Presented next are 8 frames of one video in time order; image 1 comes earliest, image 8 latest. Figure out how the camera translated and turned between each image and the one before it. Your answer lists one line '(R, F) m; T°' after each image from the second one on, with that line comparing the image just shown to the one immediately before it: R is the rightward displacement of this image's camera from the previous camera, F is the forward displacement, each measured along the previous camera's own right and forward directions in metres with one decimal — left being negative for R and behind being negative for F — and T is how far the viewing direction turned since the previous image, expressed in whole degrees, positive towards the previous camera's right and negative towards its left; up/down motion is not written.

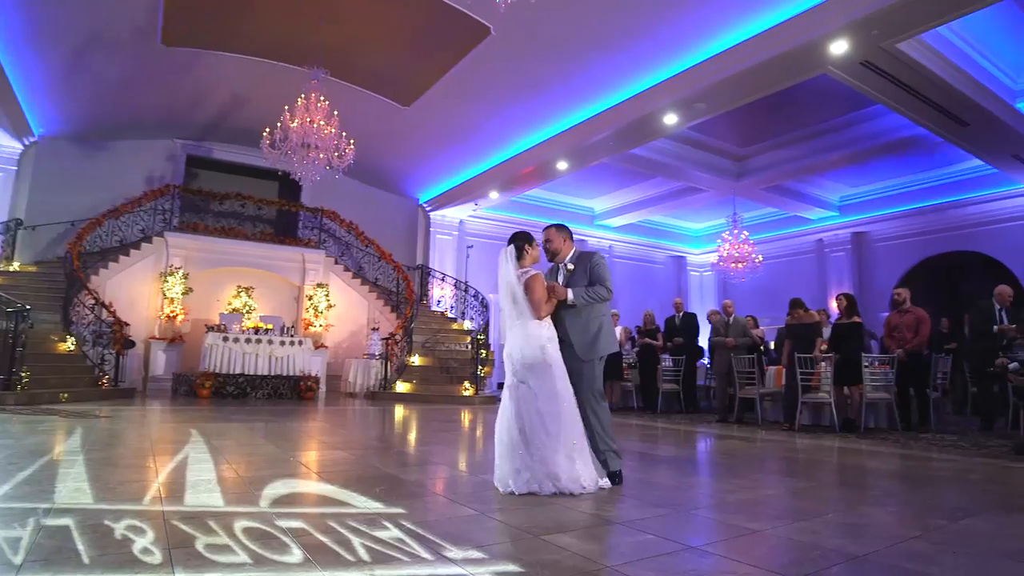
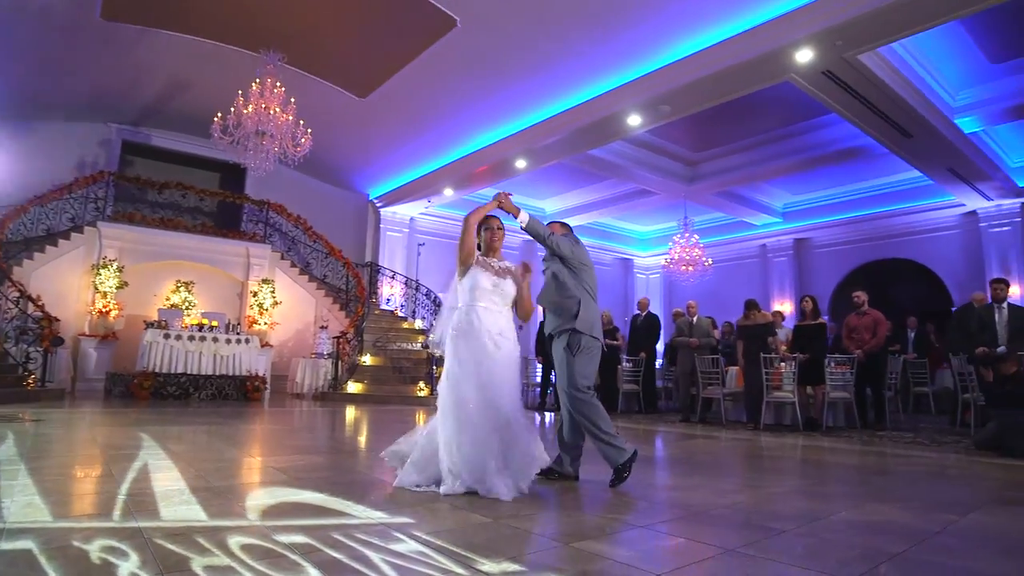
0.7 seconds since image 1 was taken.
(-0.3, +0.1) m; +6°
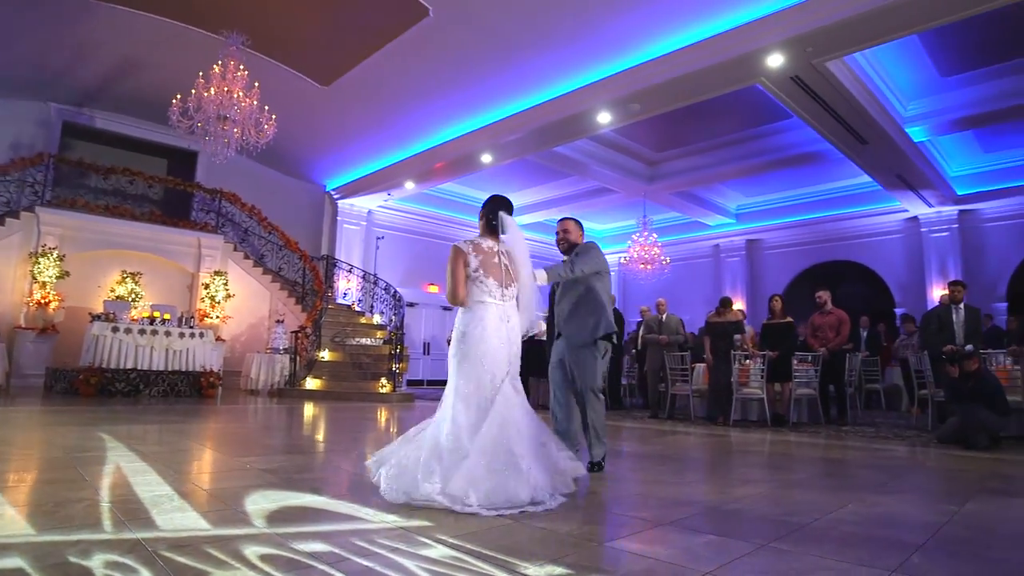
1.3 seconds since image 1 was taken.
(-0.3, +0.1) m; +5°
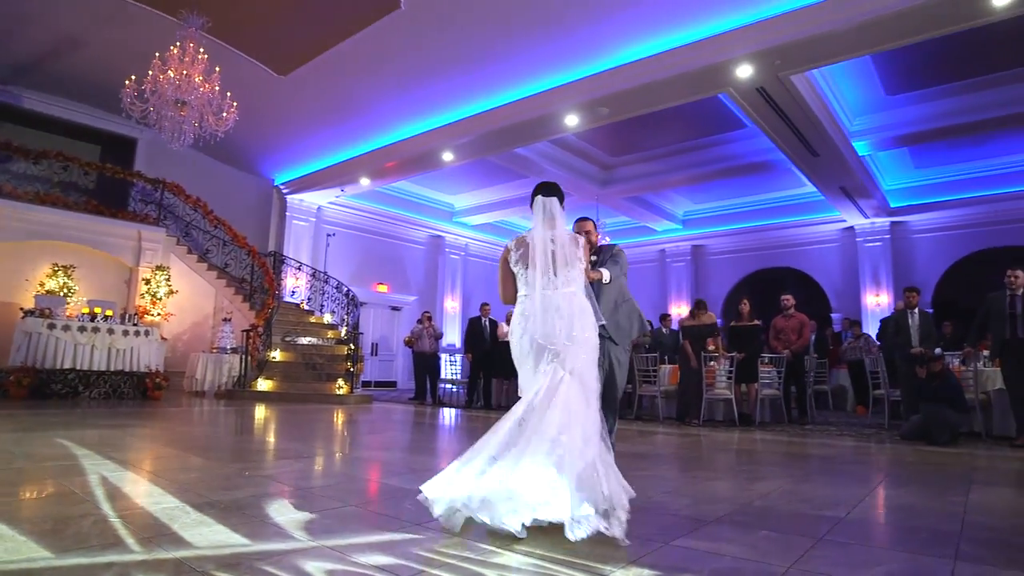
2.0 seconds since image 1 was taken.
(-0.5, +0.1) m; +6°
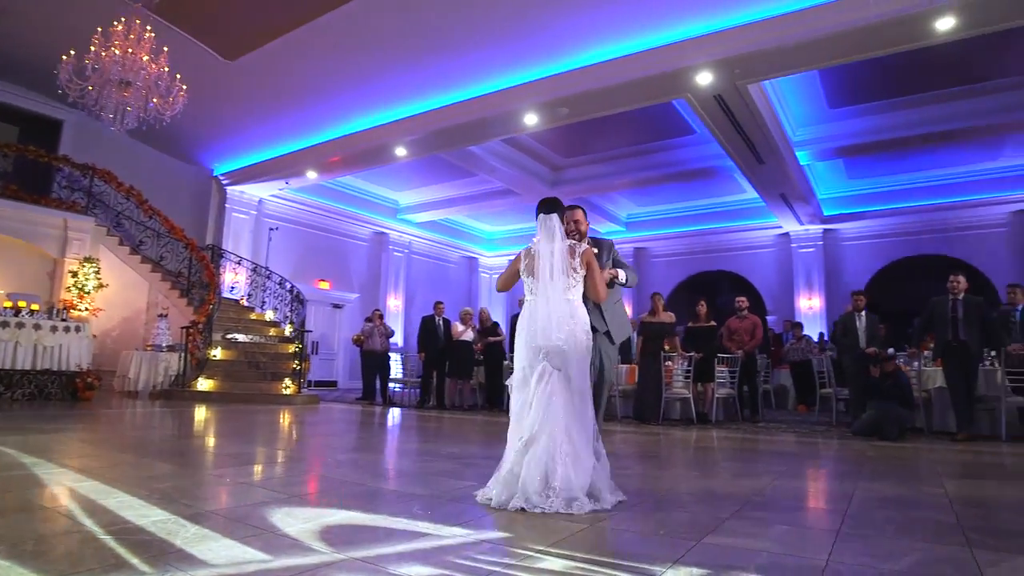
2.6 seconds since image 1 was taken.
(-0.4, +0.1) m; +6°
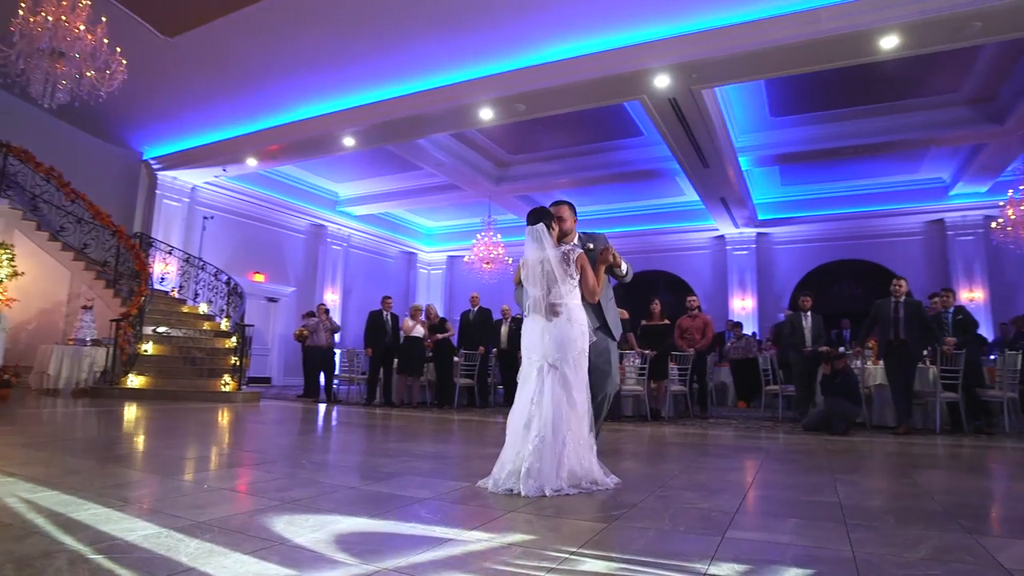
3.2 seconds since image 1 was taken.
(-0.4, +0.1) m; +7°
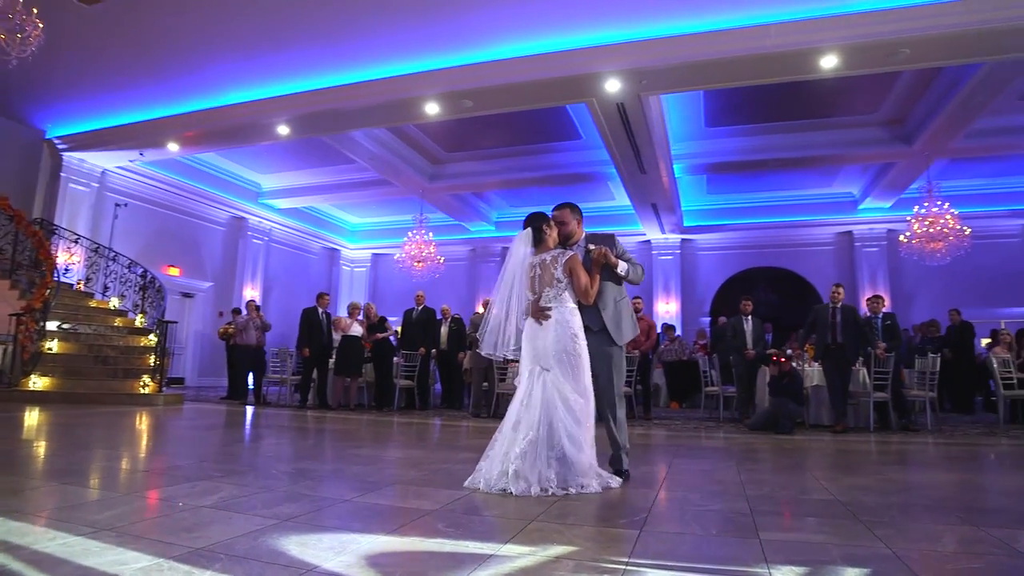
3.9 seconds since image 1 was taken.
(-0.5, +0.1) m; +8°
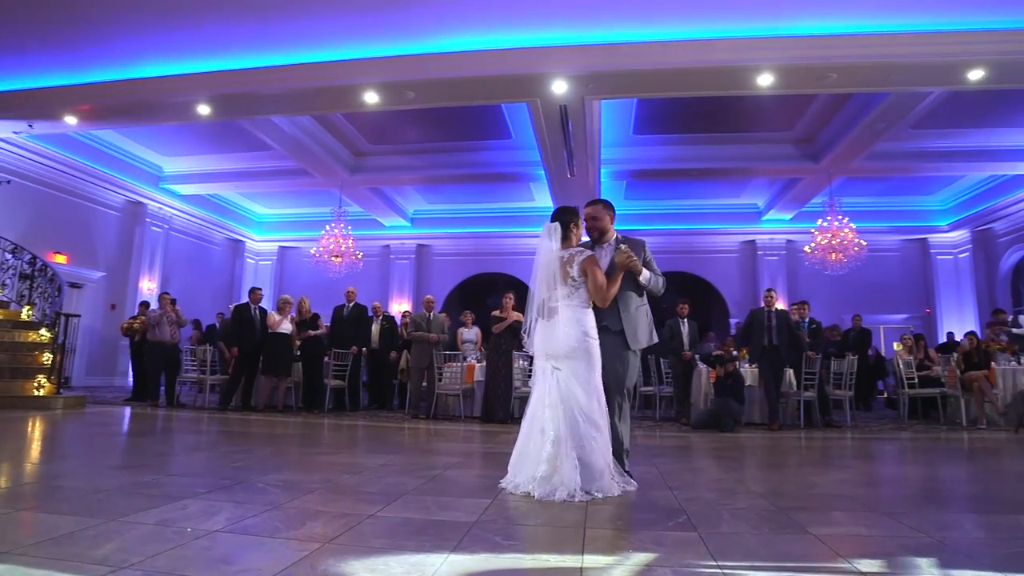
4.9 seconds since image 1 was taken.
(-0.6, +0.1) m; +10°
